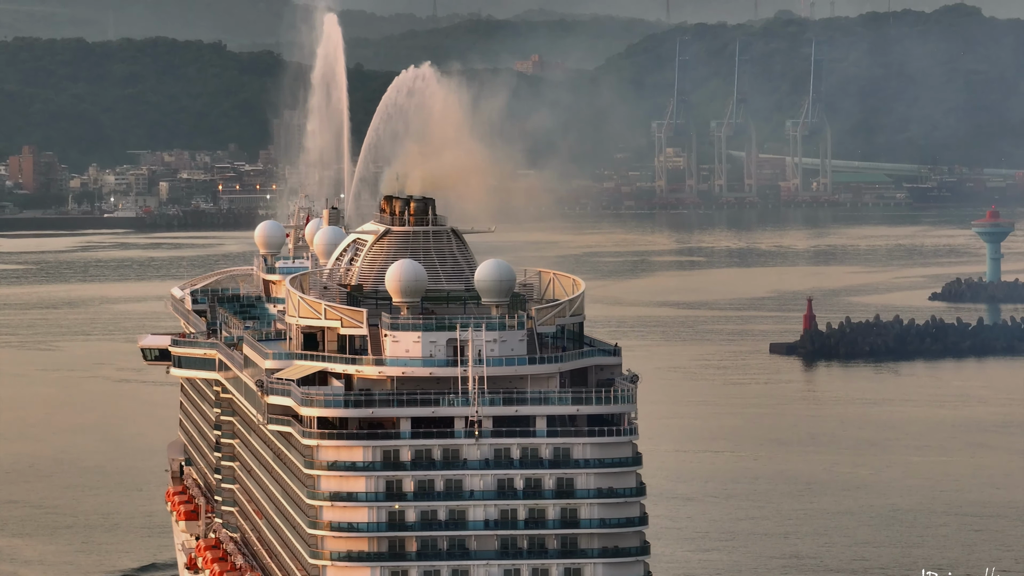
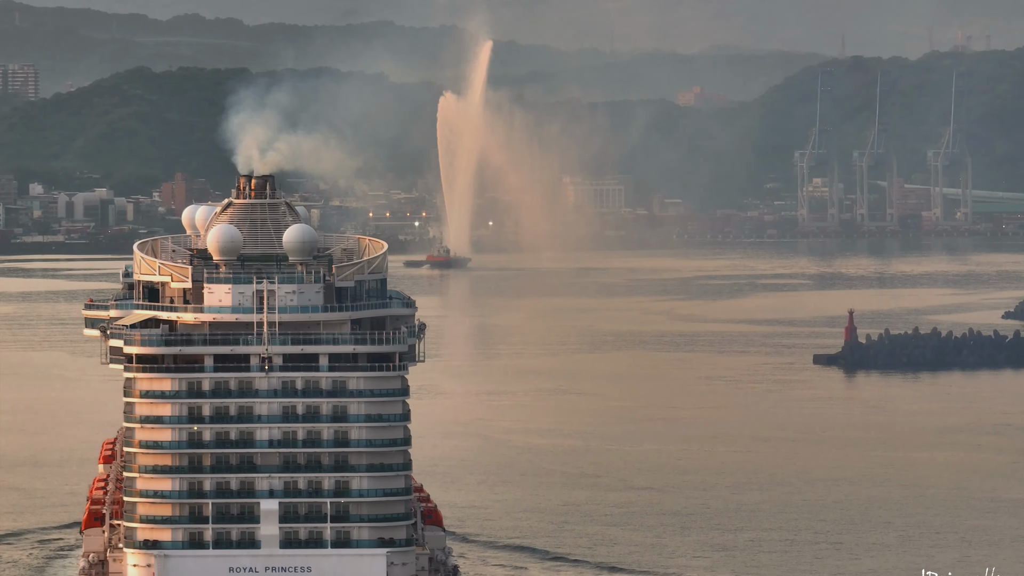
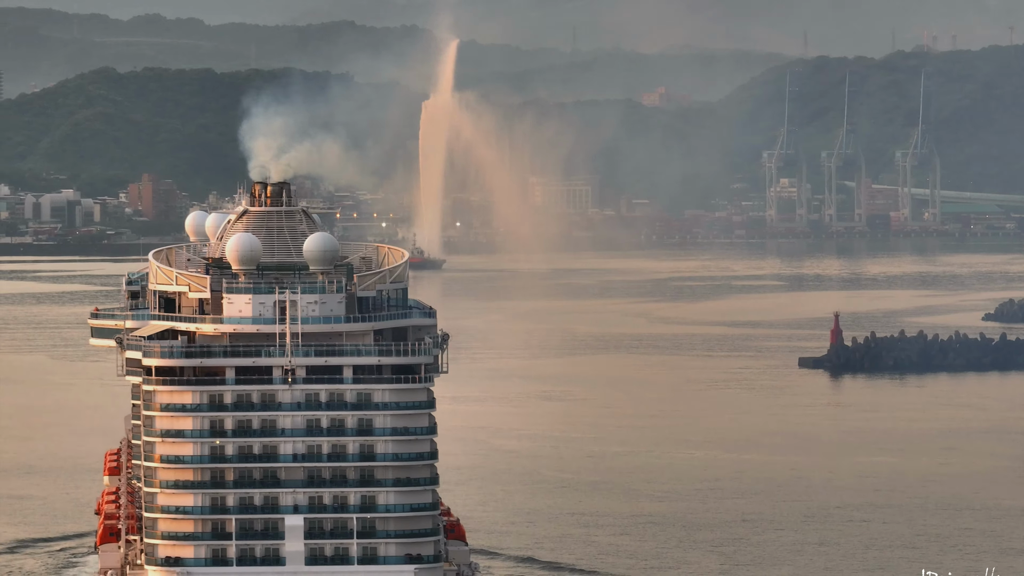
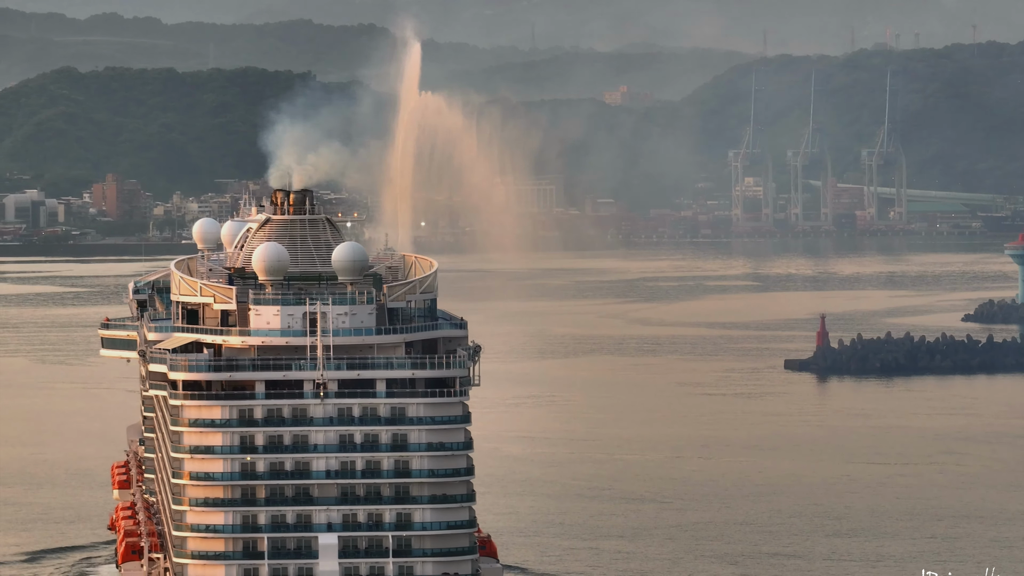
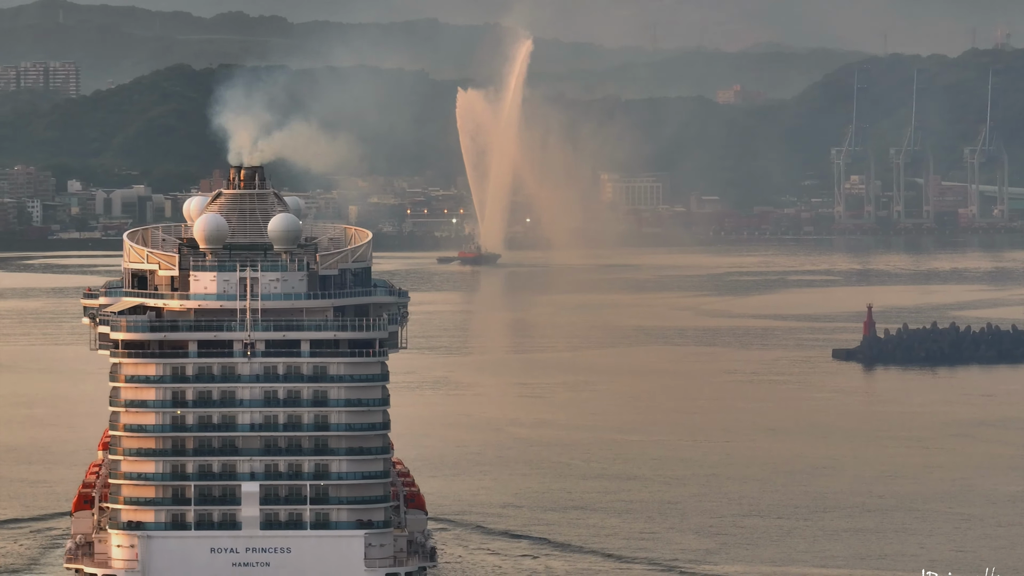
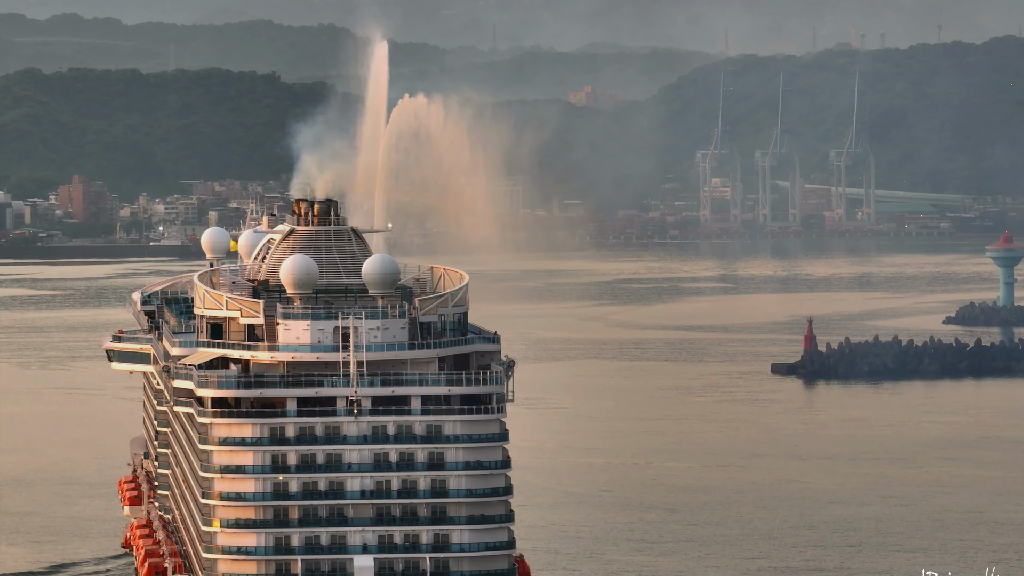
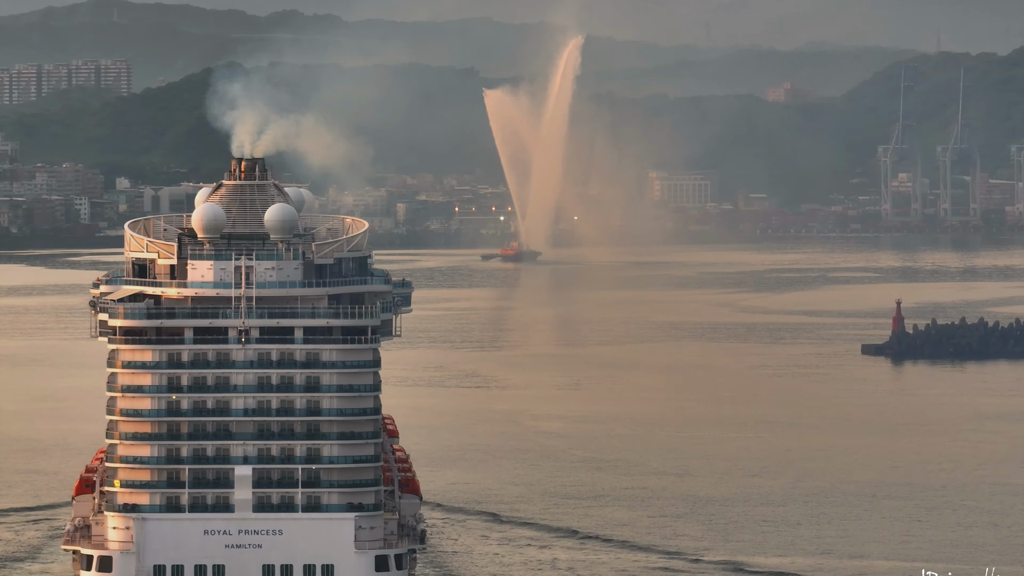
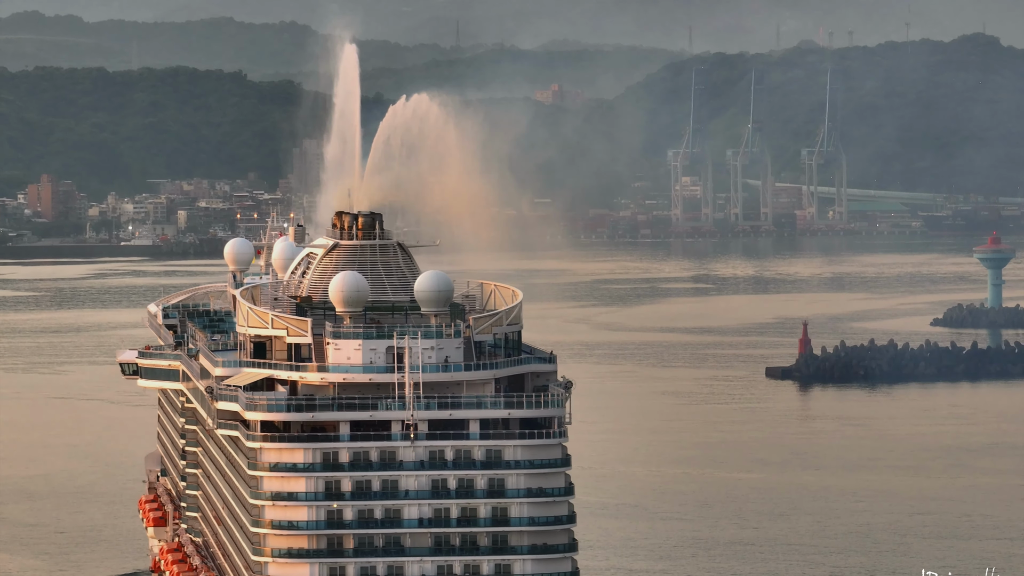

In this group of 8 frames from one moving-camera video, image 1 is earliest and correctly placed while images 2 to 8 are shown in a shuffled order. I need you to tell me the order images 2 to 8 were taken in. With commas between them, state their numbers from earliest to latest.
8, 6, 4, 3, 2, 5, 7
